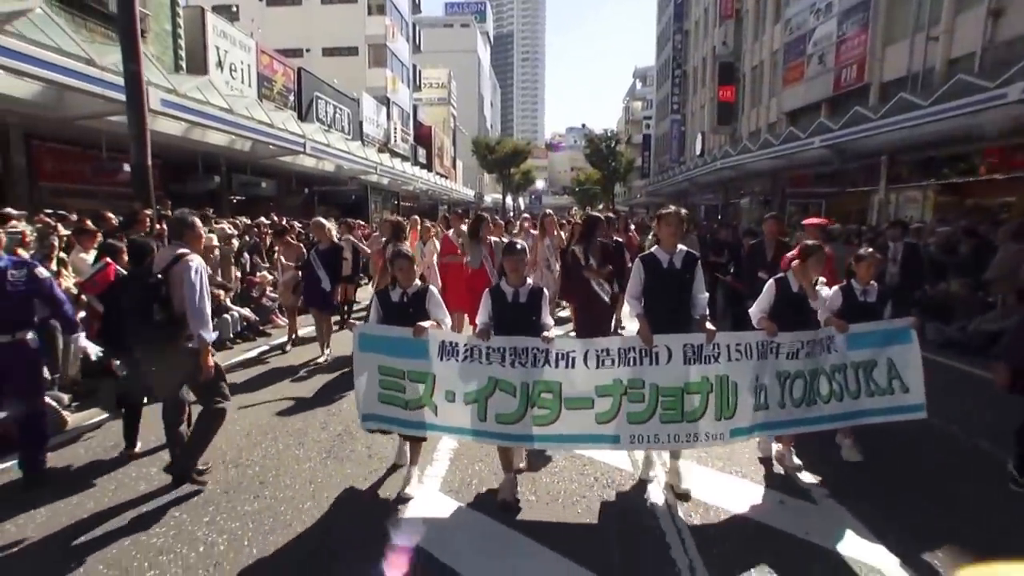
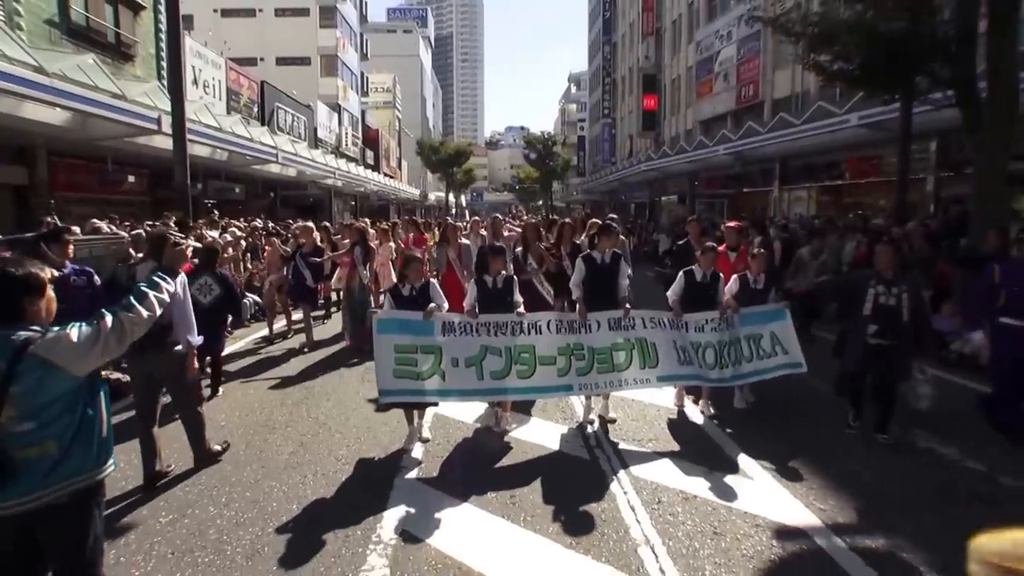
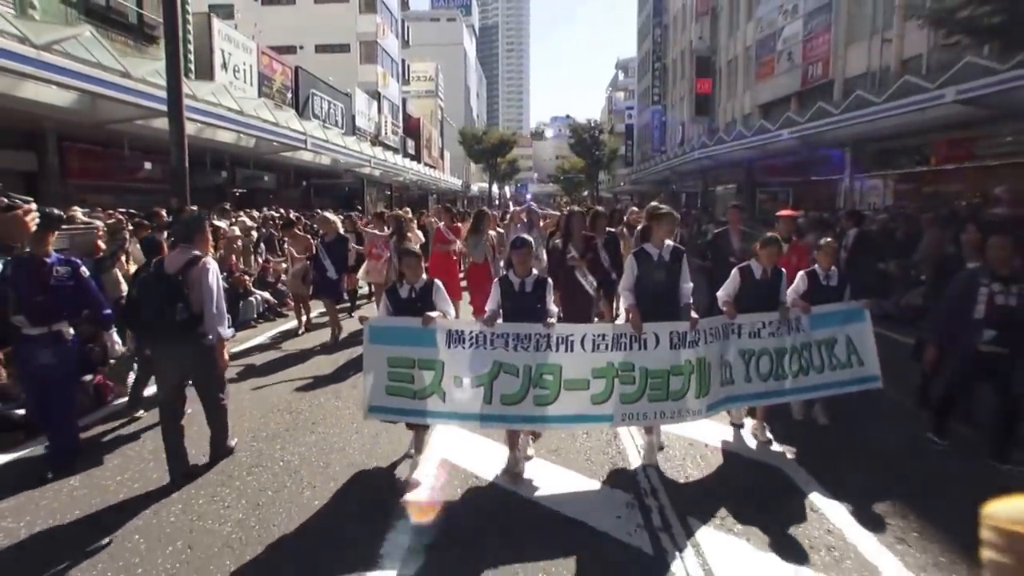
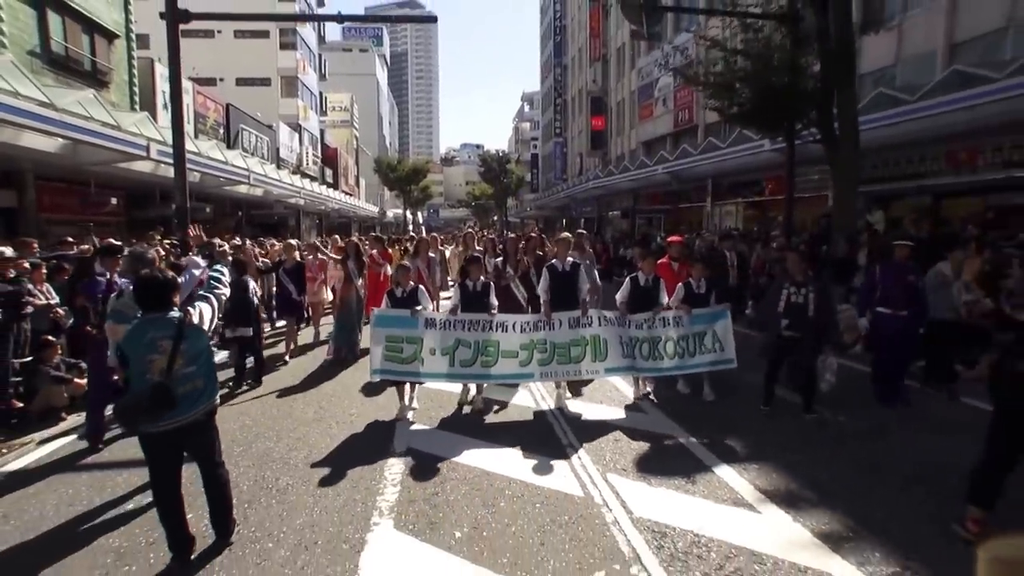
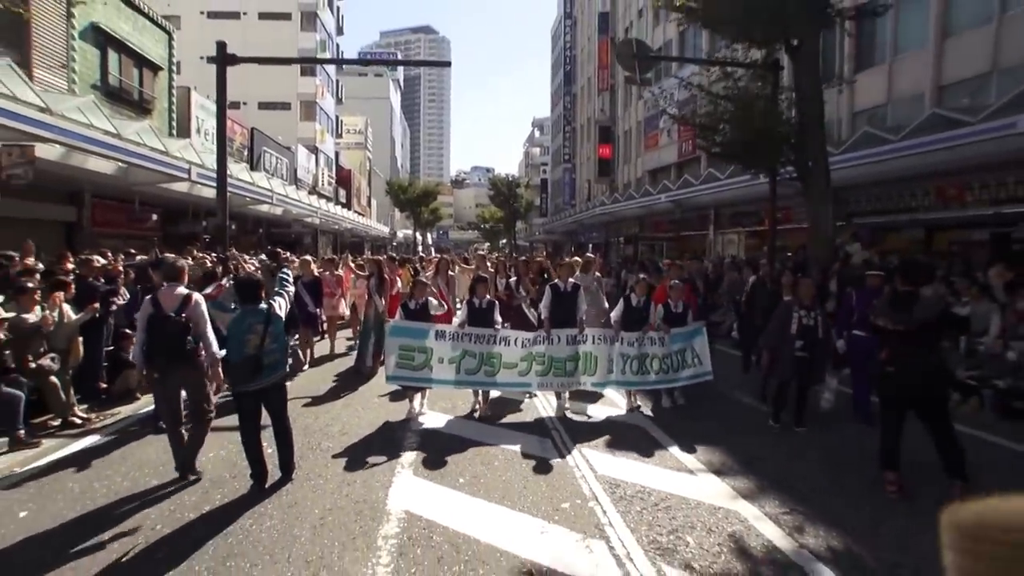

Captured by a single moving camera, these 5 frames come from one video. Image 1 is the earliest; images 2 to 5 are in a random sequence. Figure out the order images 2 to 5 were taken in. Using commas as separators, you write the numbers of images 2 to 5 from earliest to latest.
3, 2, 4, 5
